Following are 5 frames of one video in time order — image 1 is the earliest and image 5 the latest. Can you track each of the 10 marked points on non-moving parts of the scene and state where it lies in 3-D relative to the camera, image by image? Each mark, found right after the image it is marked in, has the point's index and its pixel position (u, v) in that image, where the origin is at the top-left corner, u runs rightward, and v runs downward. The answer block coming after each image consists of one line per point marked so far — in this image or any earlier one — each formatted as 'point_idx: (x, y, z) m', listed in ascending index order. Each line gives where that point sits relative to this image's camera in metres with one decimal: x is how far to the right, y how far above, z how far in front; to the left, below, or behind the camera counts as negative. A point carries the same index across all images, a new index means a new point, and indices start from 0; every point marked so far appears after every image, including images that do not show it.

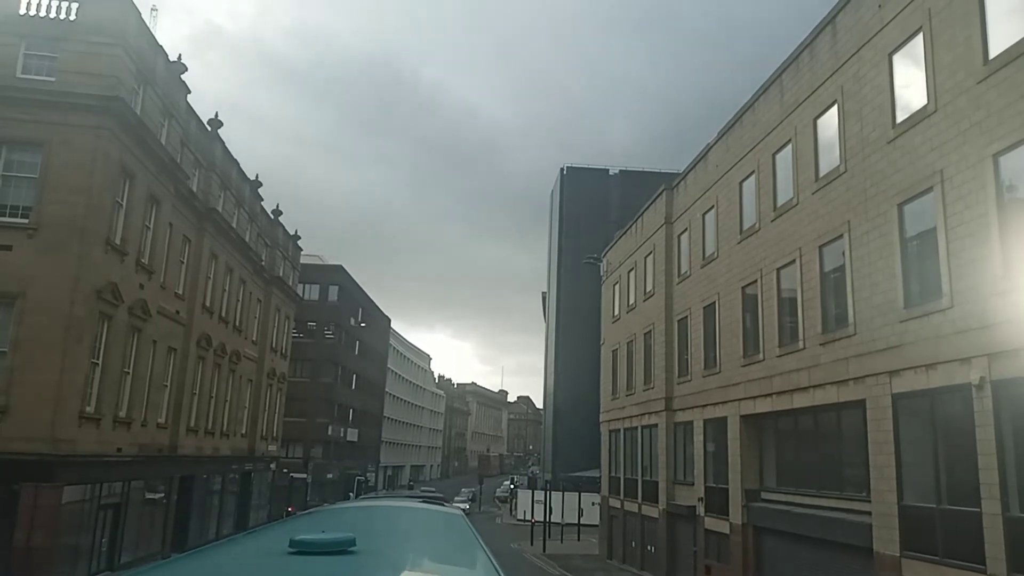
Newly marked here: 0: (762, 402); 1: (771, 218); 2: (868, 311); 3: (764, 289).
0: (+6.9, -3.2, +19.8) m
1: (+7.1, +2.0, +19.7) m
2: (+7.6, -0.5, +15.2) m
3: (+7.0, 0.0, +19.8) m
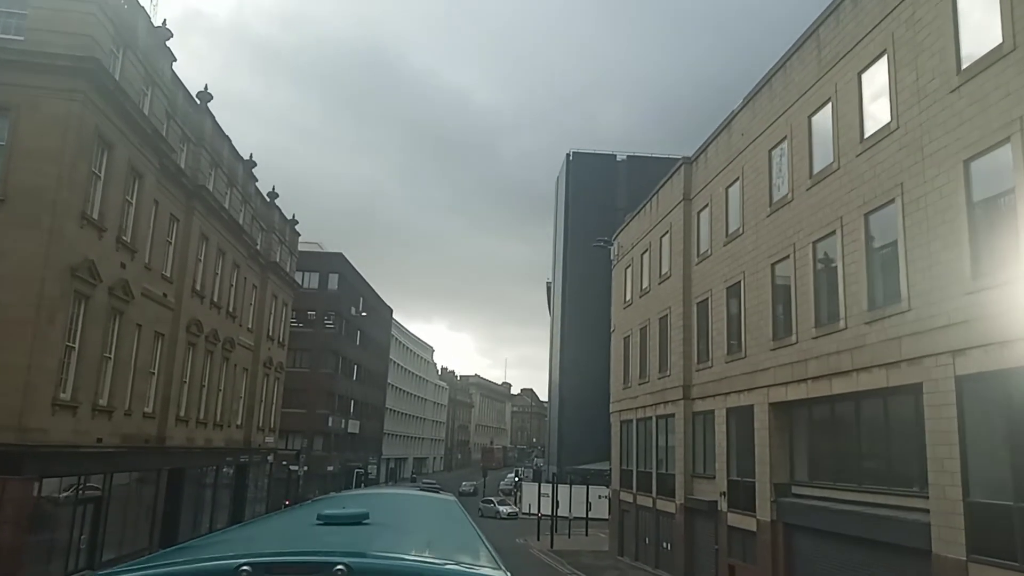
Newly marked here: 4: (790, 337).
0: (+7.2, -2.5, +18.2) m
1: (+7.4, +2.6, +17.9) m
2: (+7.8, +0.1, +13.5) m
3: (+7.2, +0.6, +18.1) m
4: (+7.1, -1.3, +18.4) m
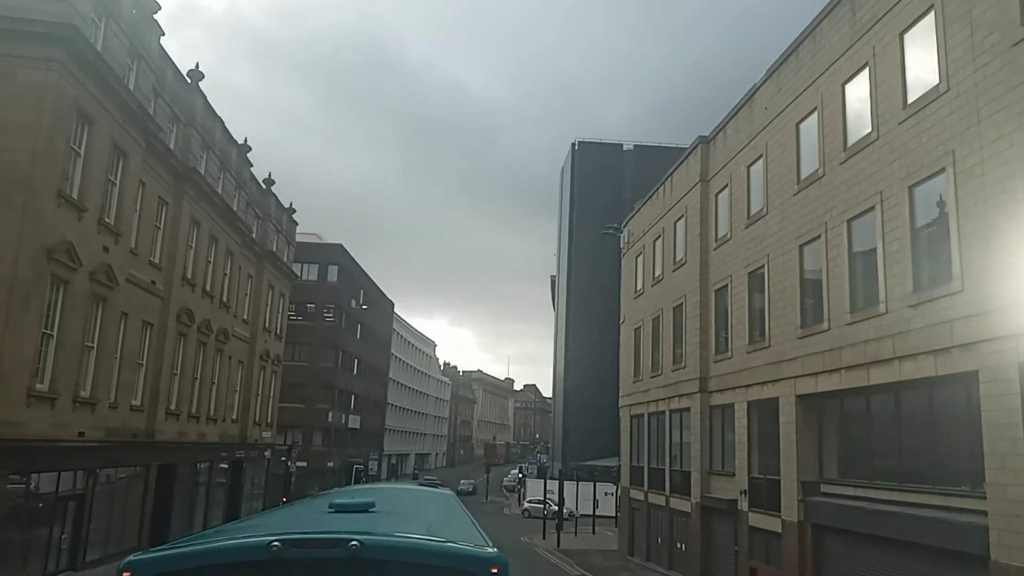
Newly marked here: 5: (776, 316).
0: (+7.3, -2.1, +16.8) m
1: (+7.6, +3.0, +16.6) m
2: (+7.9, +0.5, +12.2) m
3: (+7.4, +1.0, +16.7) m
4: (+7.3, -0.9, +17.1) m
5: (+7.0, -0.7, +19.1) m
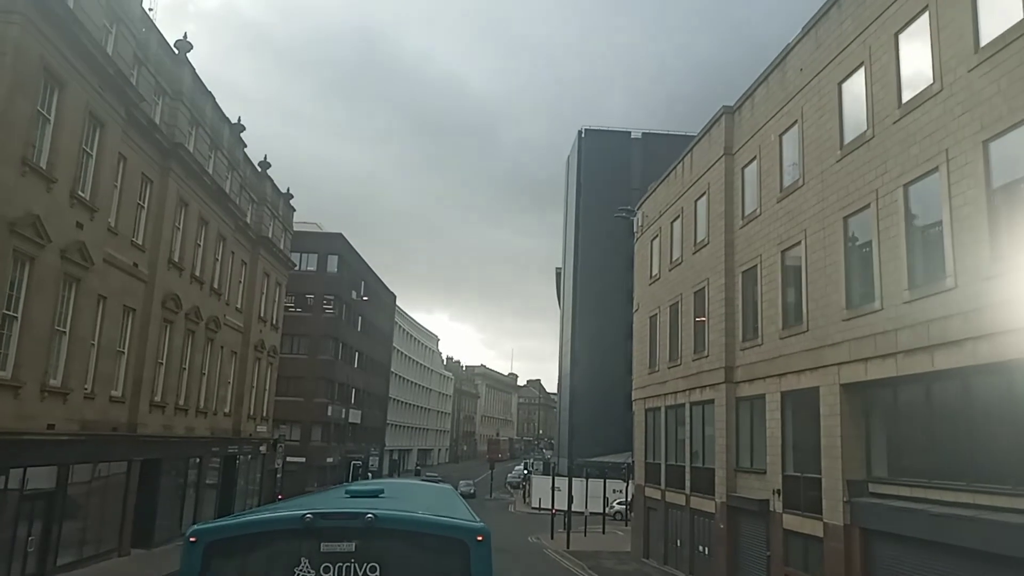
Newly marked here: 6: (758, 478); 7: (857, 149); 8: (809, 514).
0: (+7.6, -1.6, +15.0) m
1: (+7.8, +3.5, +14.7) m
2: (+8.2, +1.0, +10.3) m
3: (+7.7, +1.5, +14.9) m
4: (+7.6, -0.4, +15.2) m
5: (+7.3, -0.2, +17.2) m
6: (+6.7, -5.2, +19.7) m
7: (+7.6, +3.1, +15.9) m
8: (+7.0, -5.3, +16.9) m
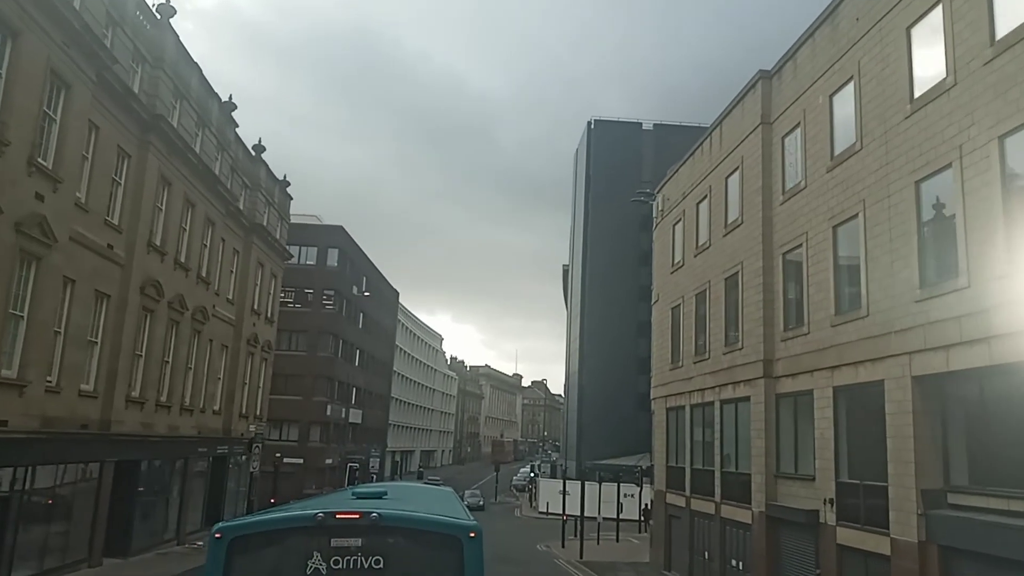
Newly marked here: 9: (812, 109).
0: (+7.9, -1.2, +12.6) m
1: (+8.1, +3.9, +12.4) m
2: (+8.5, +1.4, +8.0) m
3: (+8.0, +2.0, +12.5) m
4: (+7.9, +0.1, +12.9) m
5: (+7.6, +0.2, +14.9) m
6: (+7.0, -4.8, +17.4) m
7: (+8.0, +3.5, +13.6) m
8: (+7.3, -4.9, +14.6) m
9: (+7.6, +4.5, +18.2) m
